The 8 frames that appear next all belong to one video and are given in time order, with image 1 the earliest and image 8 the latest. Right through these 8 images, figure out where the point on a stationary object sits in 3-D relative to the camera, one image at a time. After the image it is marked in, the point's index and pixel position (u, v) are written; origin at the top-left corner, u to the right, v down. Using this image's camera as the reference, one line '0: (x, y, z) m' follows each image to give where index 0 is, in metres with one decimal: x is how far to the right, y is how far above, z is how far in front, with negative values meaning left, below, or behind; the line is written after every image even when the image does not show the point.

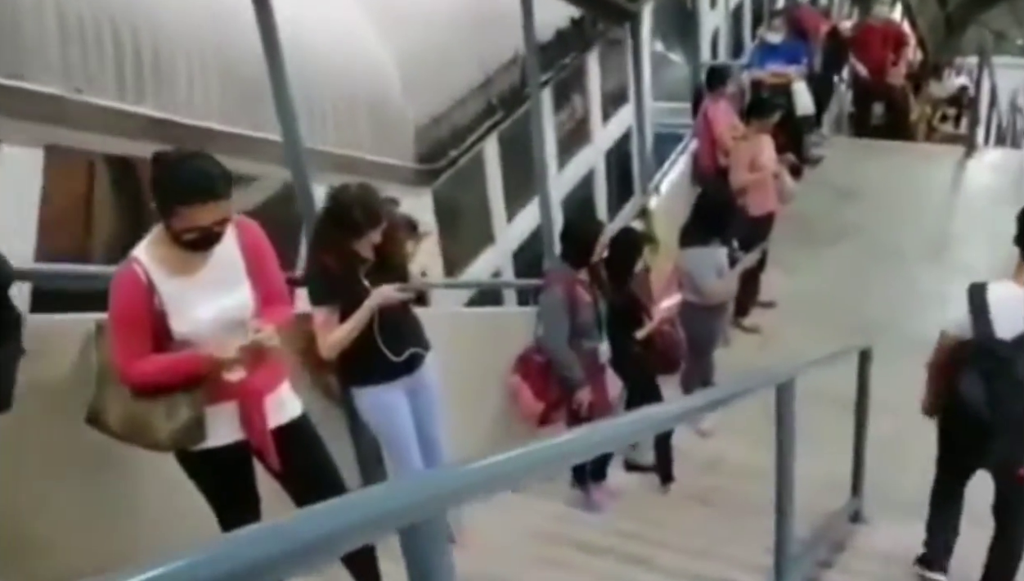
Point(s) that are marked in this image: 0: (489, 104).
0: (-0.1, +0.7, +3.9) m
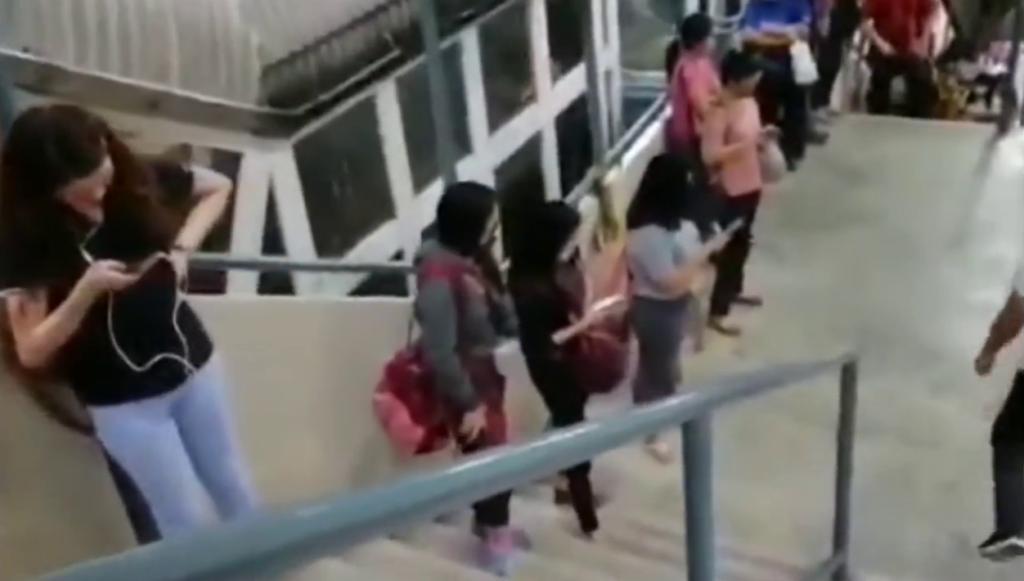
0: (-0.4, +0.7, +3.1) m
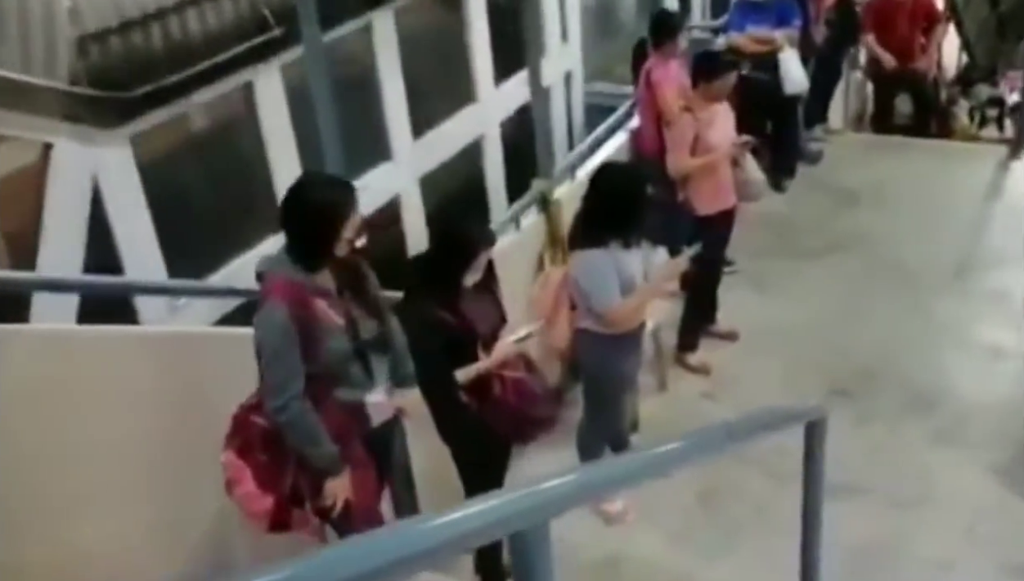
0: (-0.6, +0.7, +2.5) m
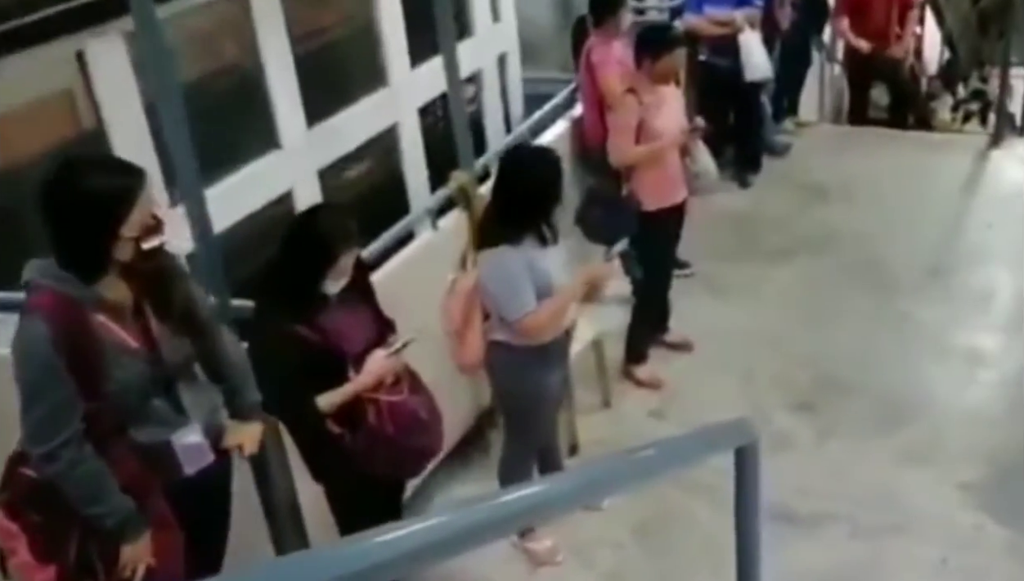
0: (-0.9, +0.6, +2.1) m
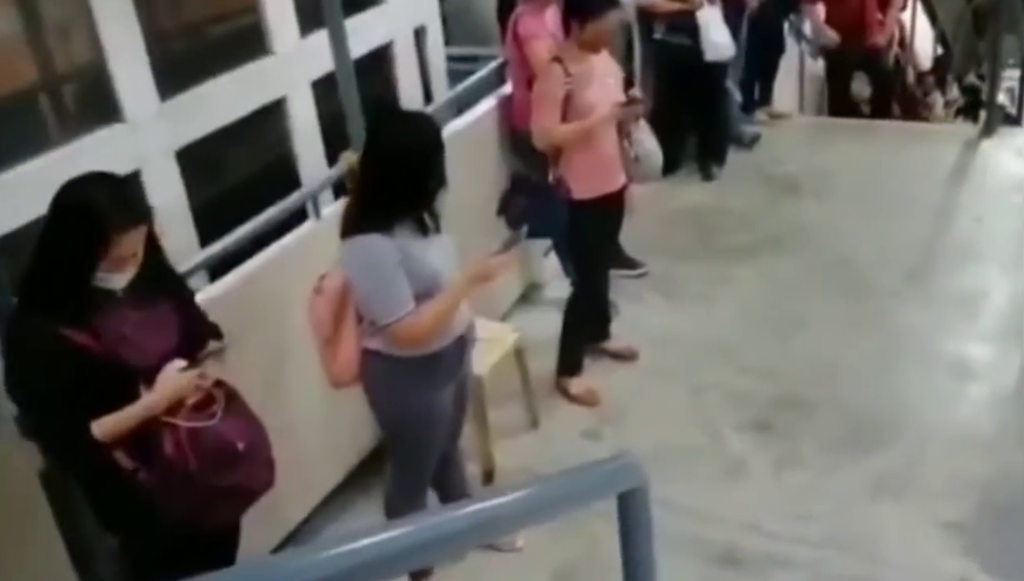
0: (-1.1, +0.6, +1.6) m
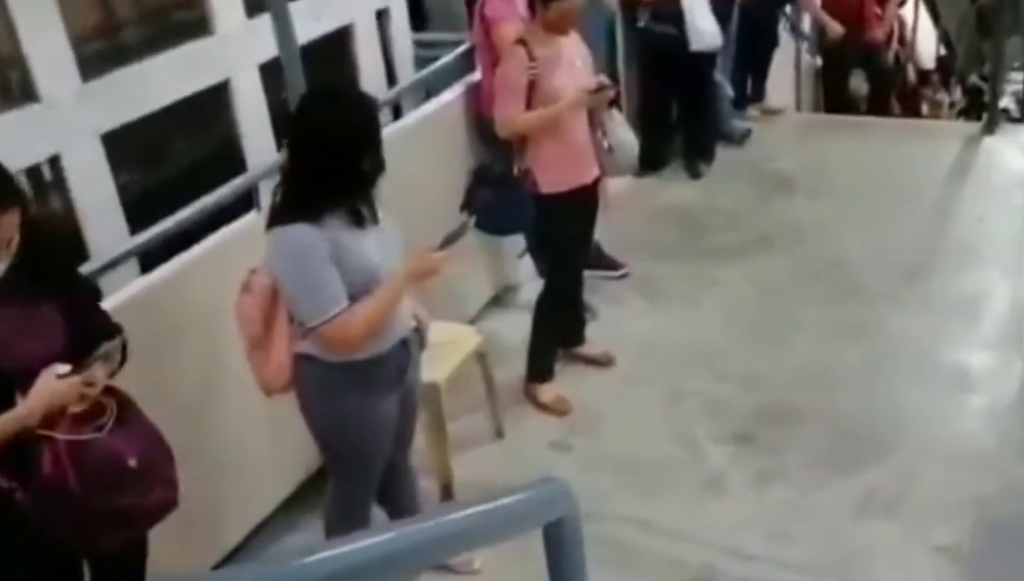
0: (-1.2, +0.7, +1.4) m
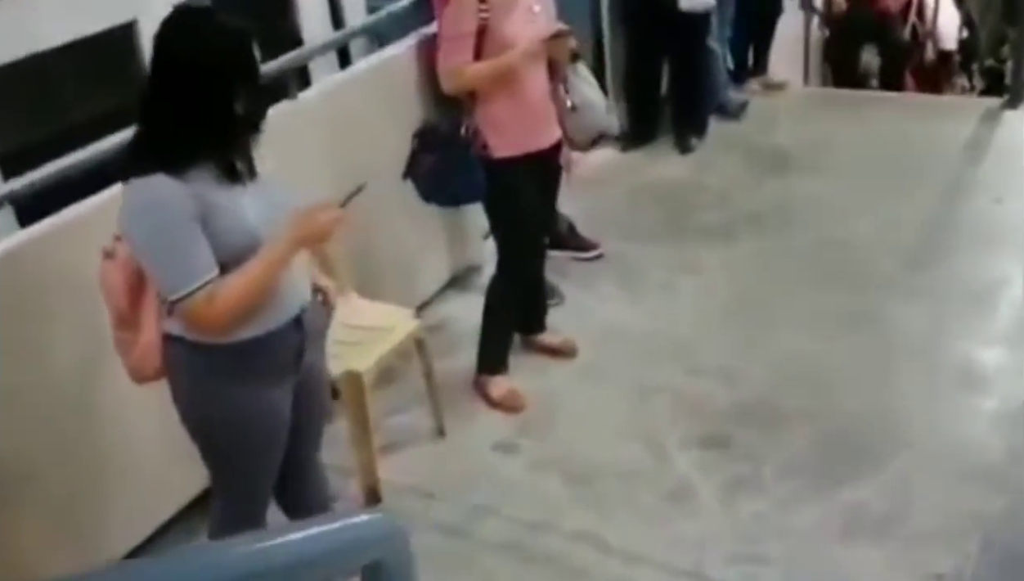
0: (-1.3, +0.7, +1.1) m
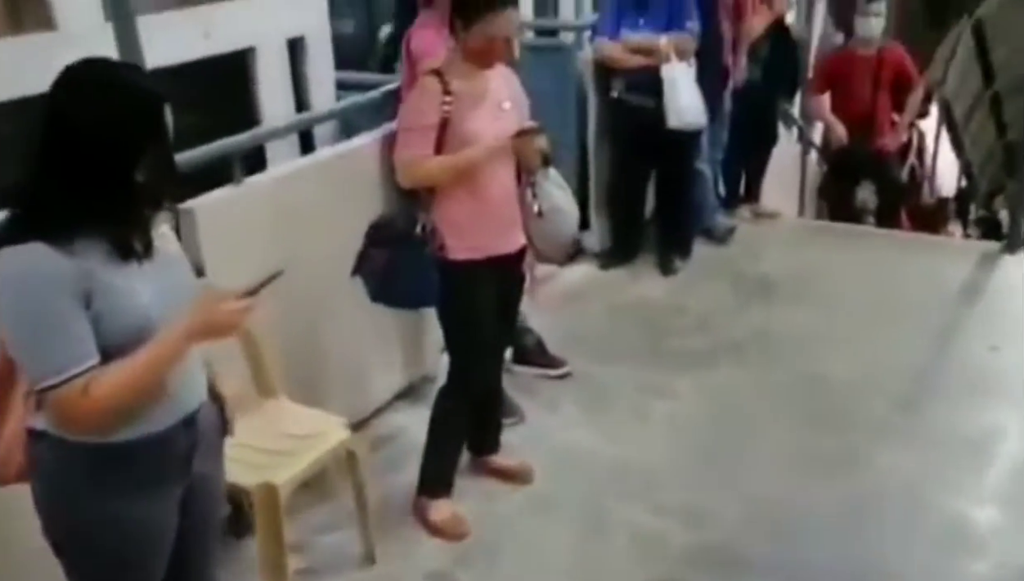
0: (-1.4, +0.7, +1.0) m
